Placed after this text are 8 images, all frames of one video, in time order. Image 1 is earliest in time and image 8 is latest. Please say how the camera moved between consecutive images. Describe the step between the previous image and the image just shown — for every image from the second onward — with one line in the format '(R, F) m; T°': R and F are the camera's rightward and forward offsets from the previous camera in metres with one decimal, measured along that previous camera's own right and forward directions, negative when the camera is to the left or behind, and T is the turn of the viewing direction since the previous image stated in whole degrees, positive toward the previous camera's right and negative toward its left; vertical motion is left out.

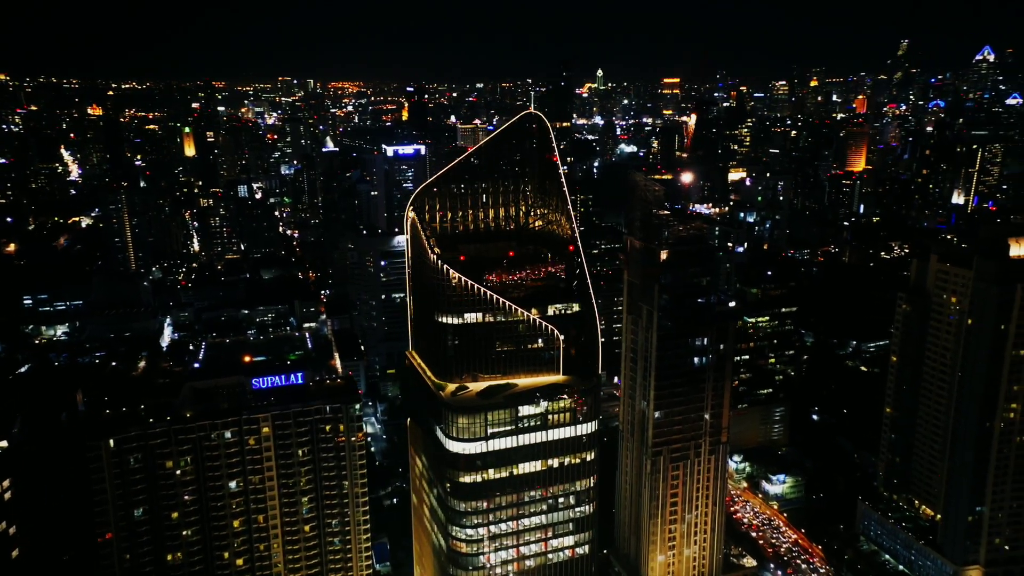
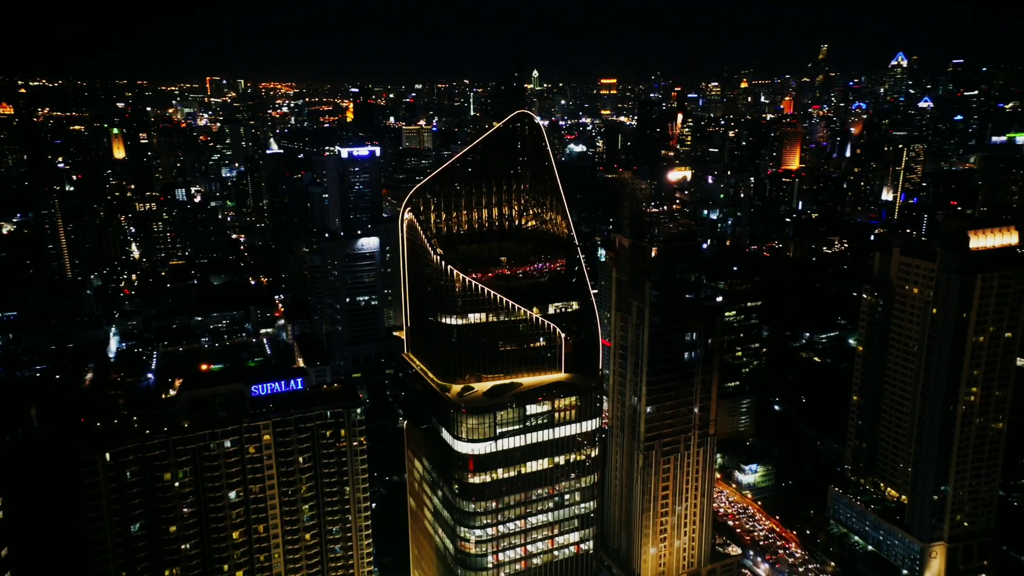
(-1.6, 0.0) m; +4°
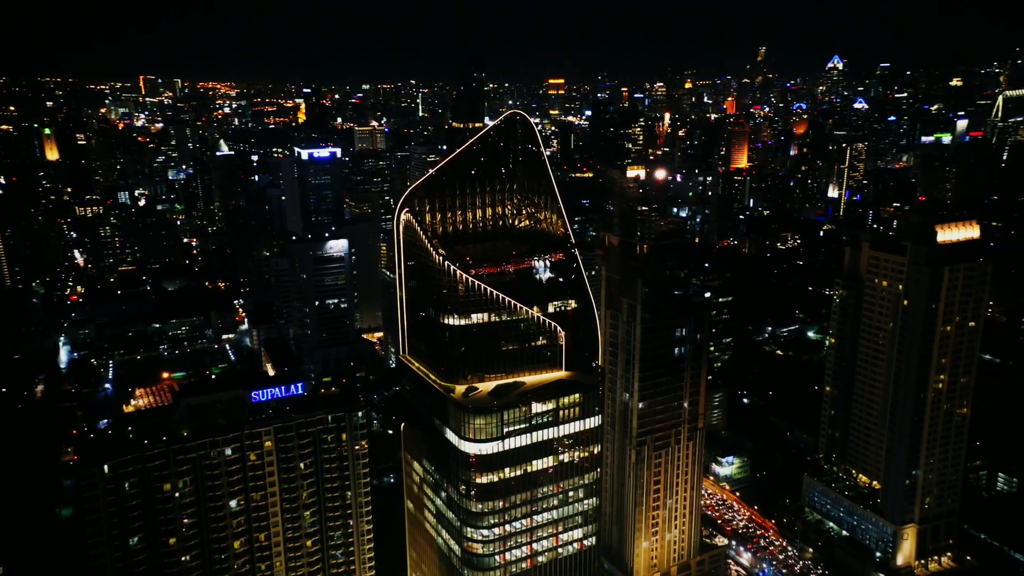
(-1.3, 0.0) m; +3°
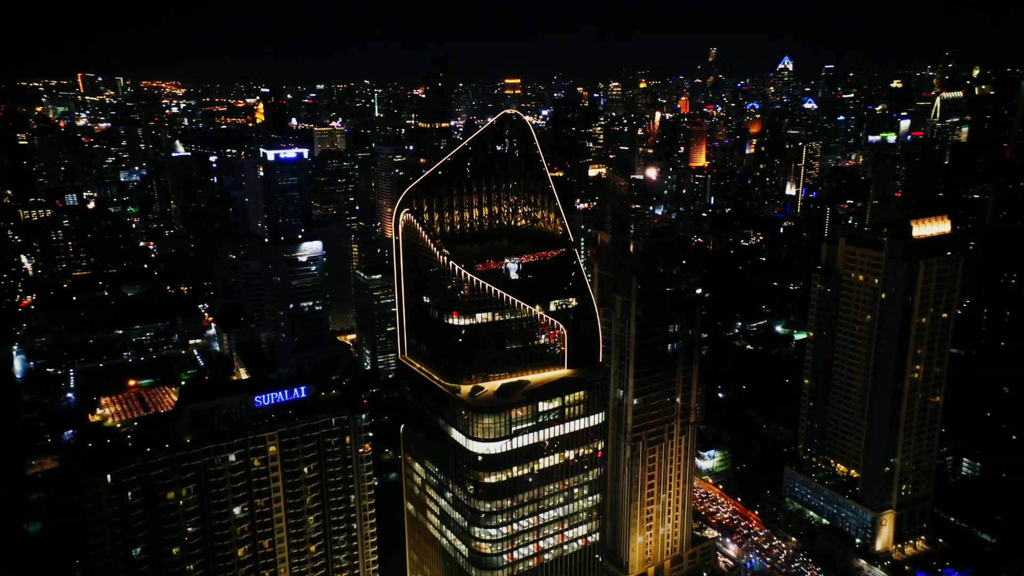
(-1.2, 0.0) m; +3°
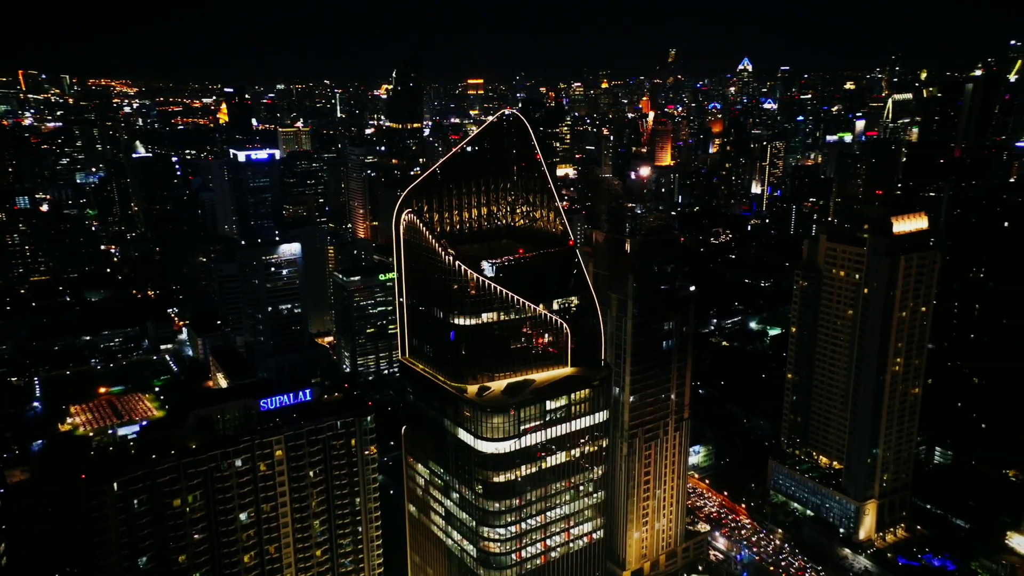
(-1.0, 0.0) m; +2°
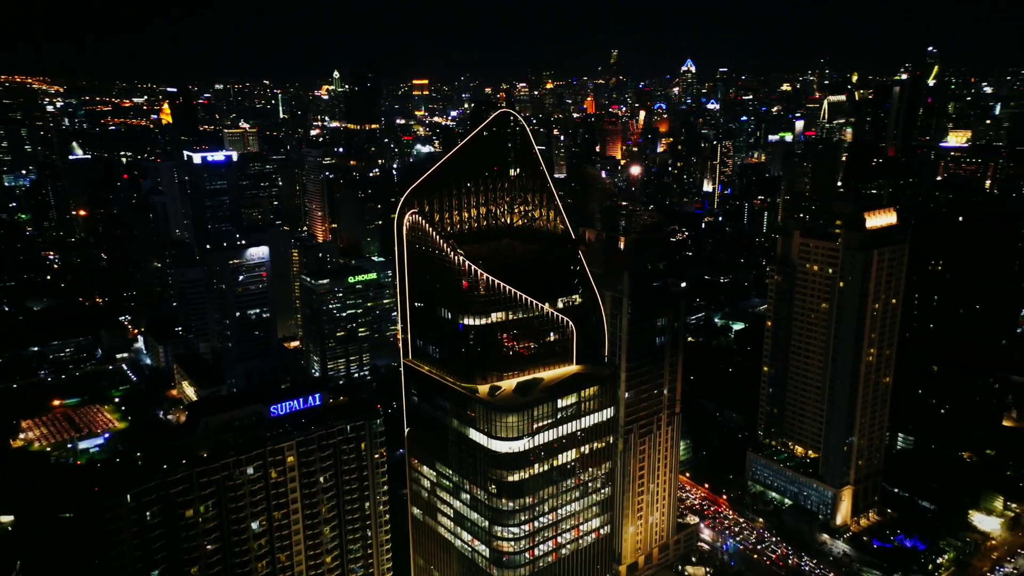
(-1.6, 0.0) m; +3°
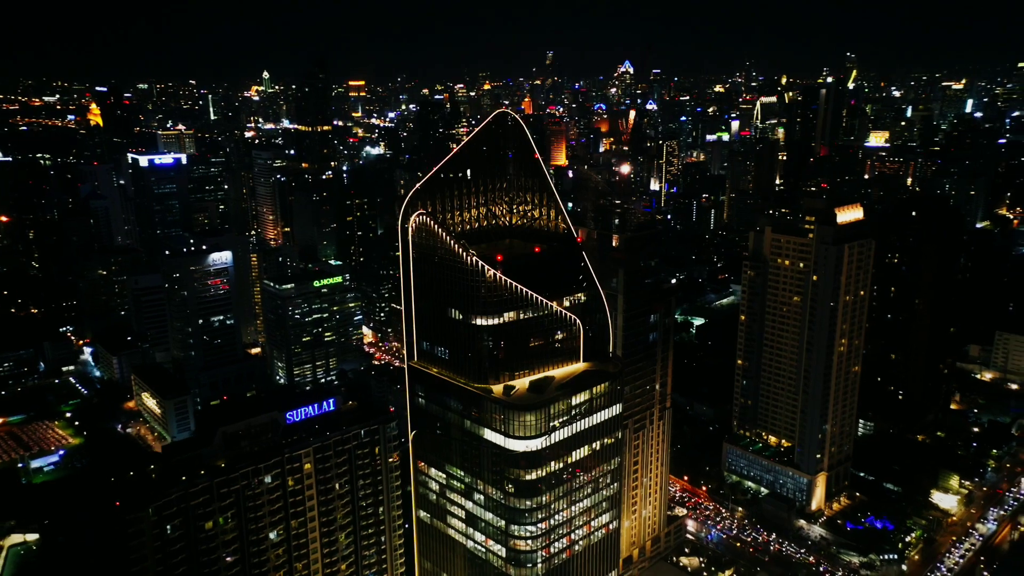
(-1.8, 0.0) m; +4°
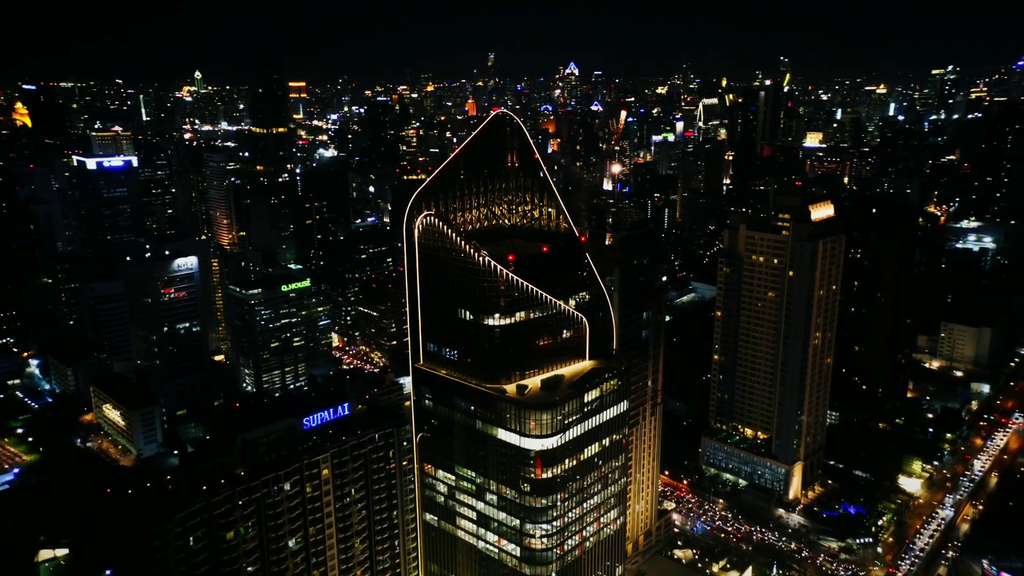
(-1.7, -0.1) m; +4°
